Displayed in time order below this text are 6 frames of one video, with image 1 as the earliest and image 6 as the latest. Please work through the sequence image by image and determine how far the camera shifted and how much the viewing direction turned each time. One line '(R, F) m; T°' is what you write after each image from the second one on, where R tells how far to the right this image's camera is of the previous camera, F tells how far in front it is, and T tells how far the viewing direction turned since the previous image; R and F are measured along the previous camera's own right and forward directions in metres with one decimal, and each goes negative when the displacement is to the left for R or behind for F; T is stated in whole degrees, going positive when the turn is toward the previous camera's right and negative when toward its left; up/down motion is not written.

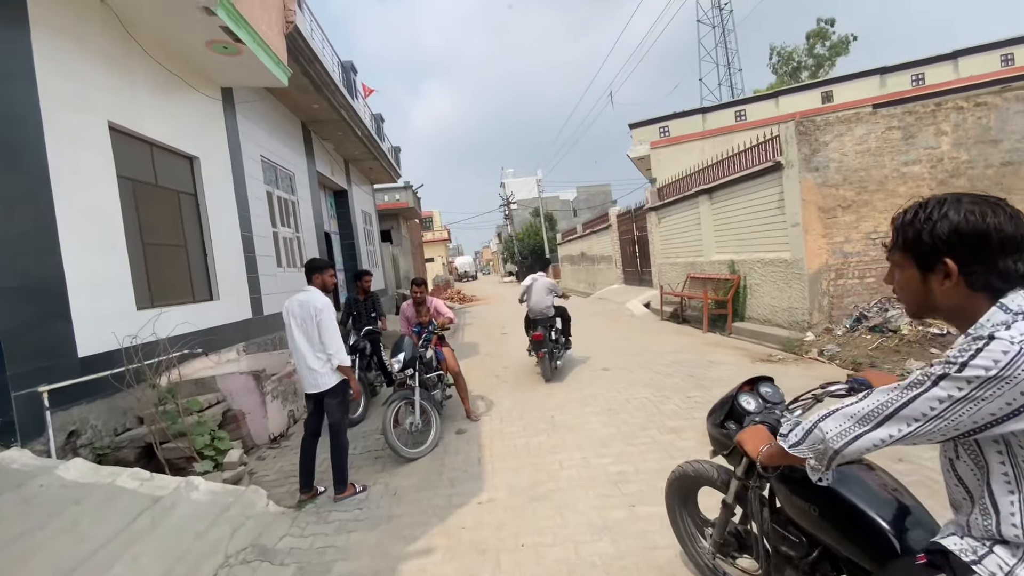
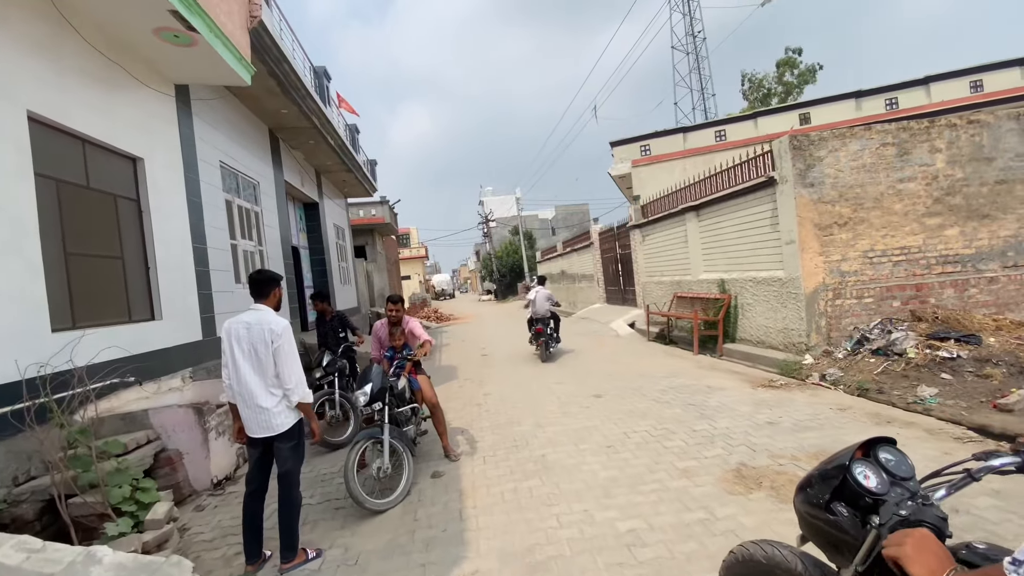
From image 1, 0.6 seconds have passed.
(-0.1, +0.6) m; +3°
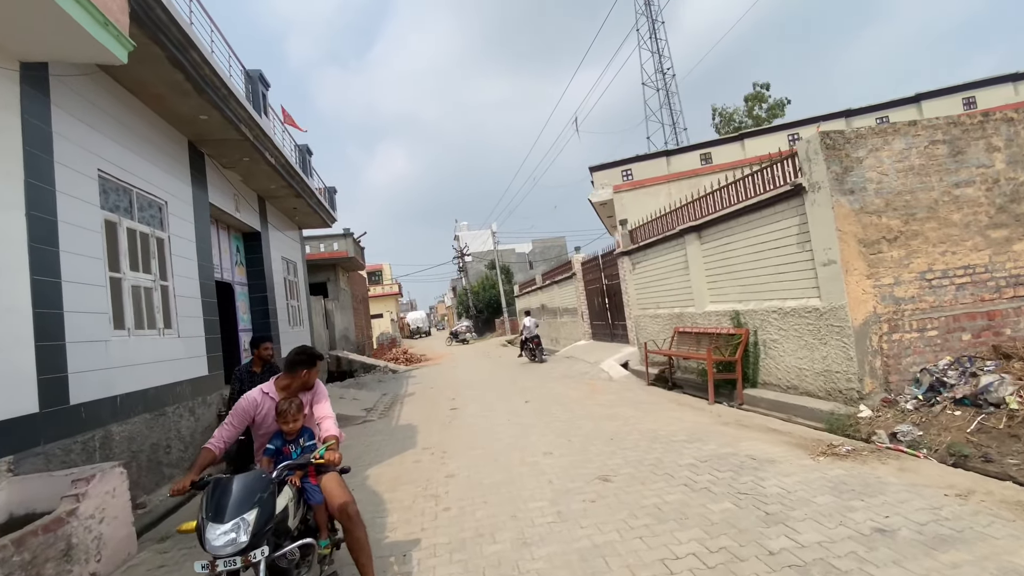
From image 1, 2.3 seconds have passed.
(+0.1, +1.6) m; +3°
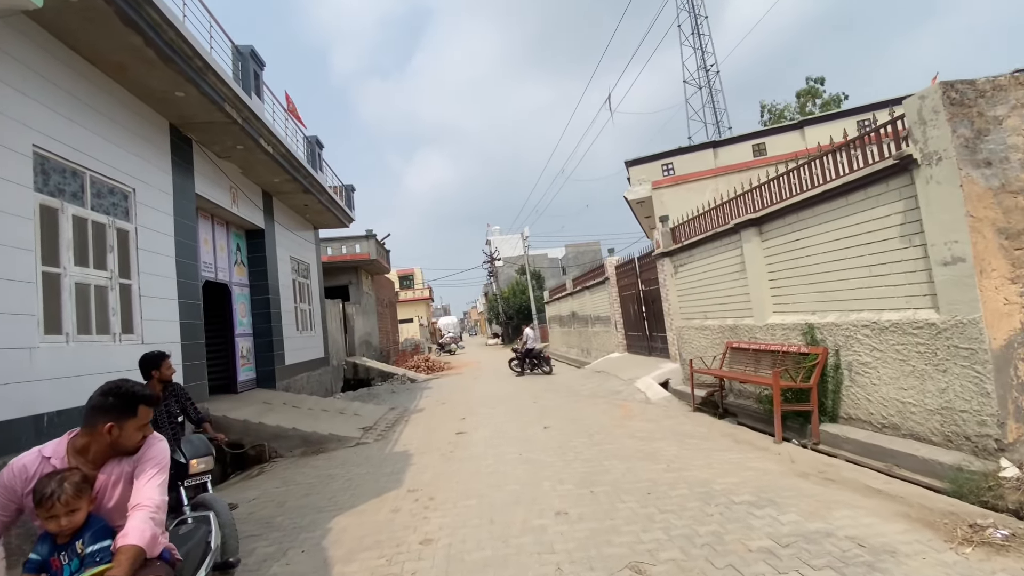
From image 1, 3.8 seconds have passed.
(+0.3, +1.2) m; -4°
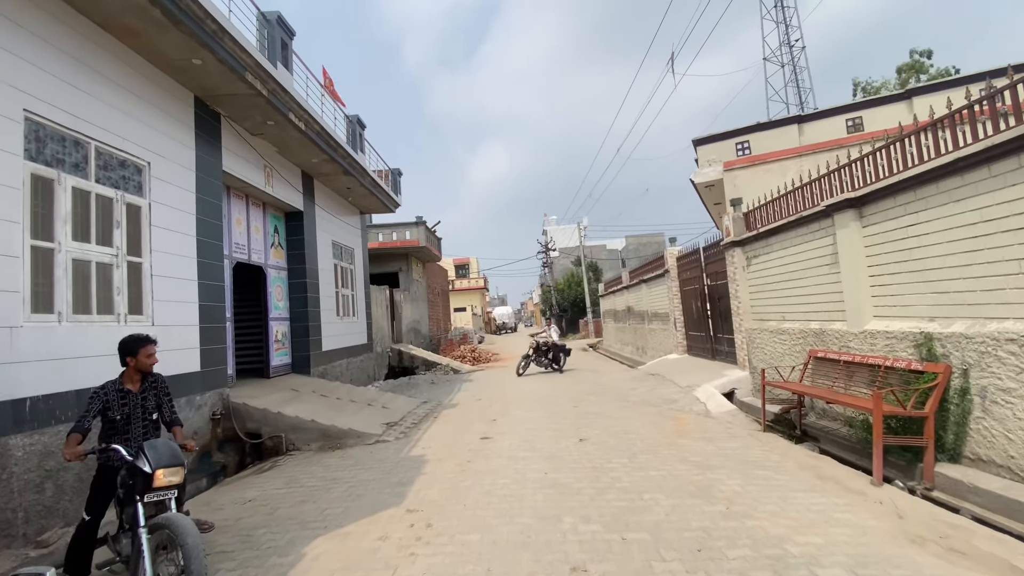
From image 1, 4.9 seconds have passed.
(+0.3, +0.9) m; -7°
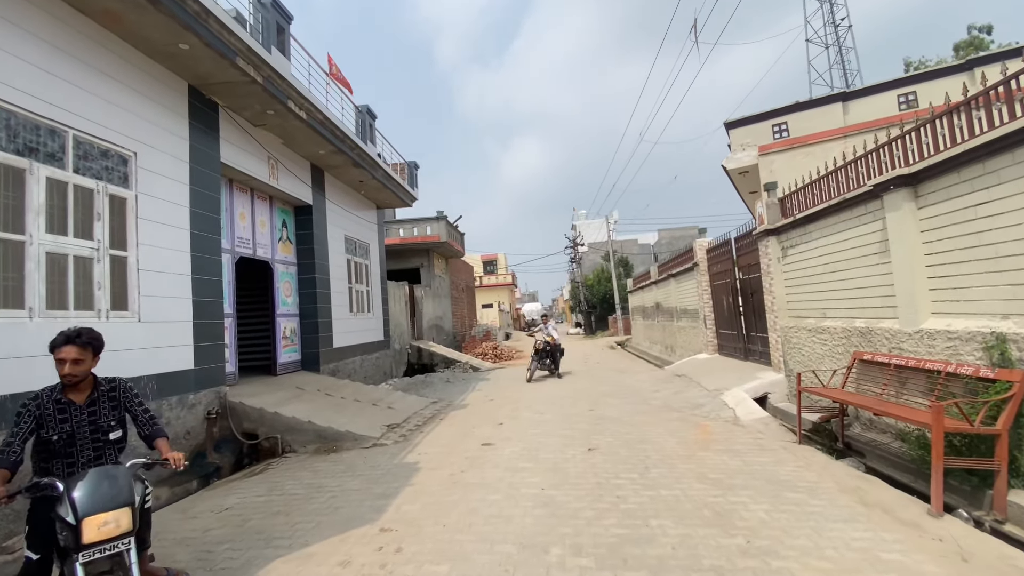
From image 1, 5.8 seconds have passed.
(+0.4, +0.5) m; -4°
